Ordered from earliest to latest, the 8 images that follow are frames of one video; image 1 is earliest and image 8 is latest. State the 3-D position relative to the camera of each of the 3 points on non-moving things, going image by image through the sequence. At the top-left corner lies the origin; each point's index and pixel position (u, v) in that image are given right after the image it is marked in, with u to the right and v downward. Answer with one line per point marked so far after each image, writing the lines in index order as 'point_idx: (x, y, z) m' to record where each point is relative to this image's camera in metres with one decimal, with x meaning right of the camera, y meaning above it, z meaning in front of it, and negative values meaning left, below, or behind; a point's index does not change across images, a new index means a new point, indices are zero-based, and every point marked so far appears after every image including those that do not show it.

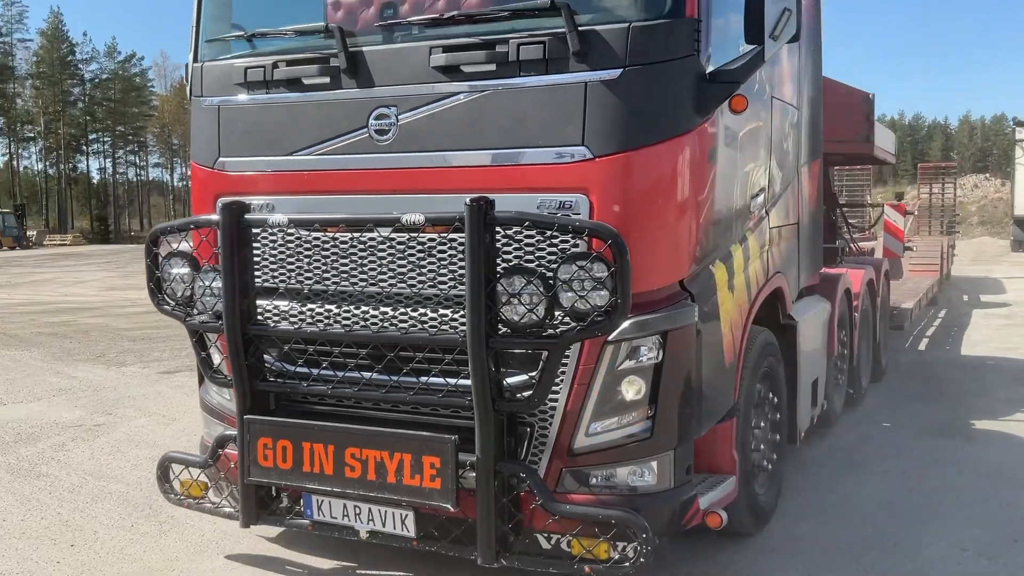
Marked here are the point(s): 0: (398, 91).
0: (-0.4, +0.8, +3.0) m
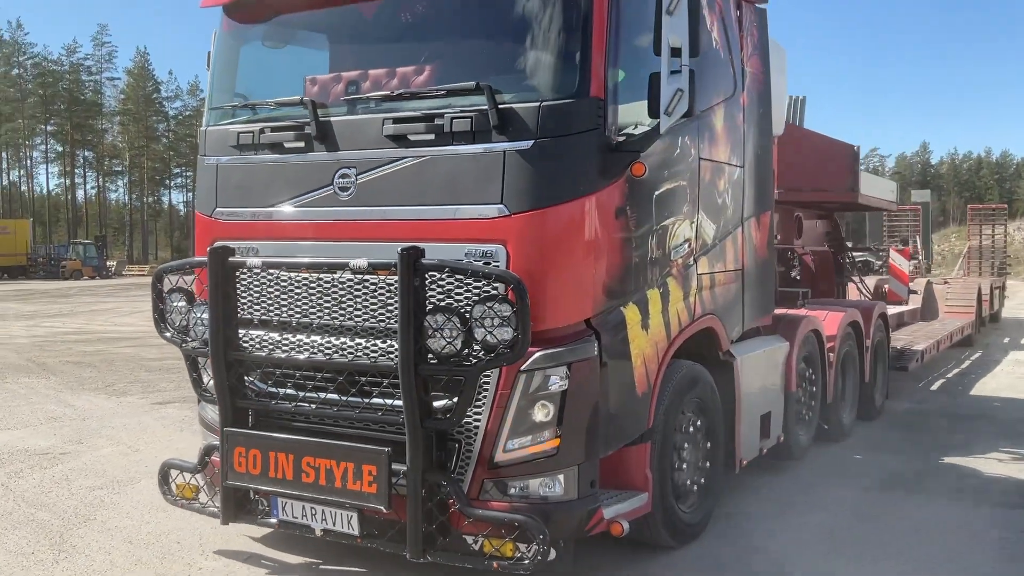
0: (-0.7, +0.6, +3.6) m
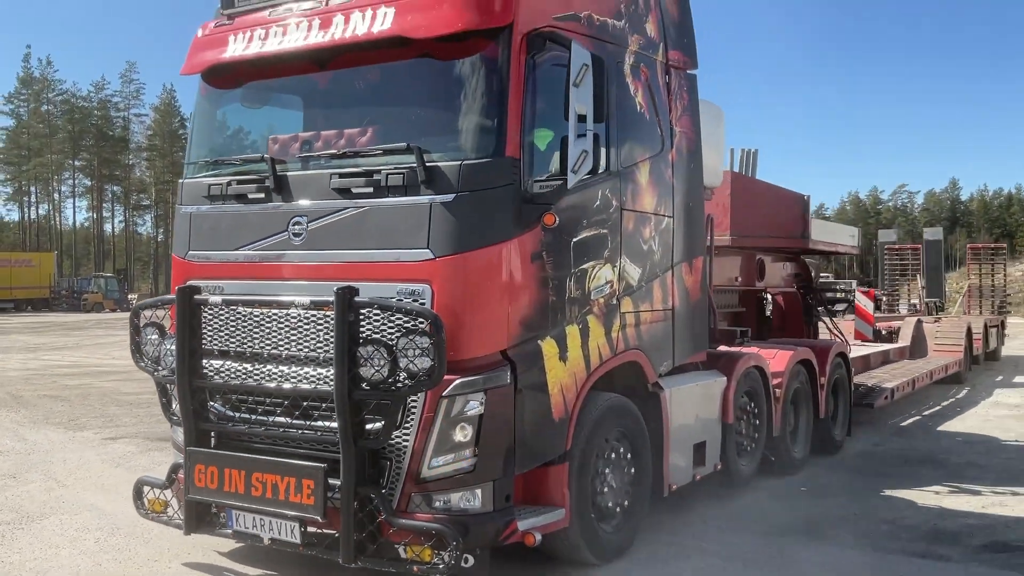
0: (-1.0, +0.4, +4.1) m
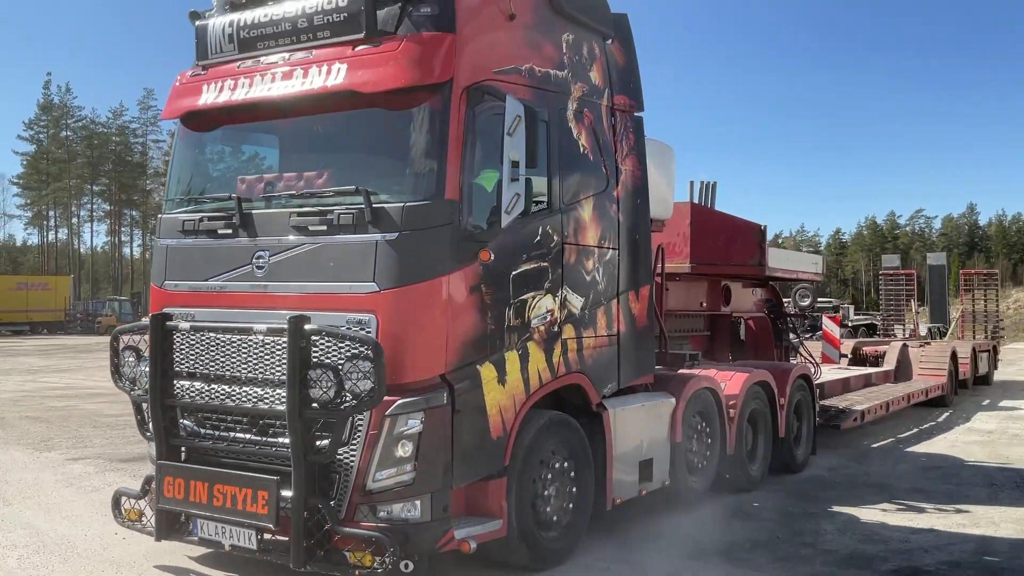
0: (-1.4, +0.3, +4.5) m
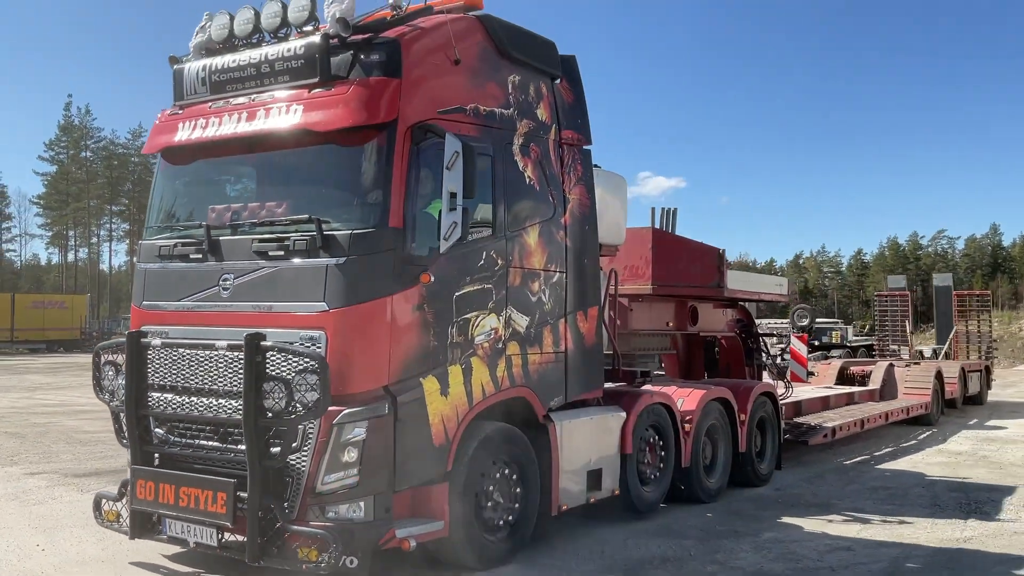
0: (-1.7, +0.1, +5.0) m
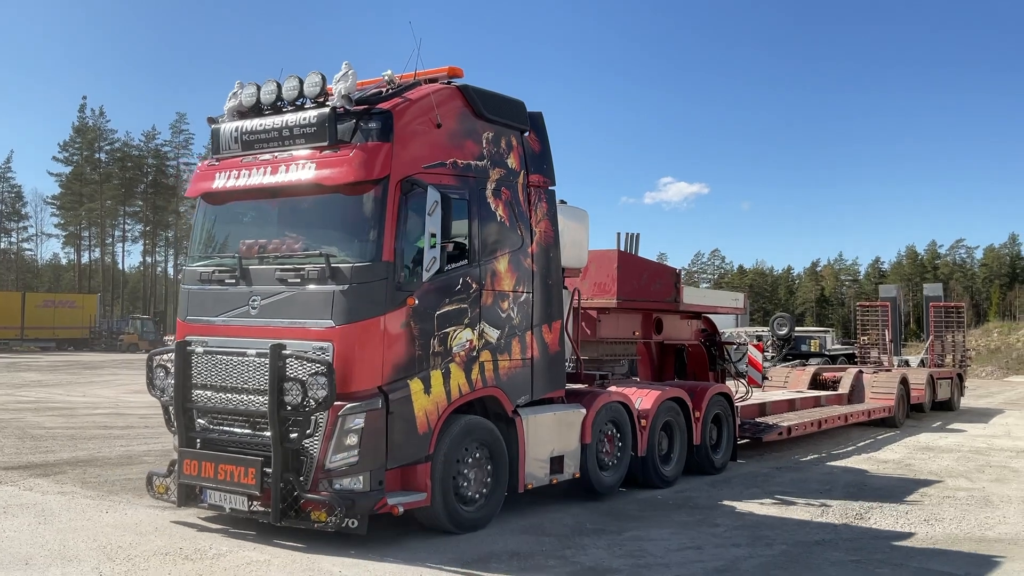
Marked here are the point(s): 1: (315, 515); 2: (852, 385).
0: (-2.0, 0.0, +6.3) m
1: (-1.4, -1.6, +5.8) m
2: (+6.7, -1.9, +15.8) m
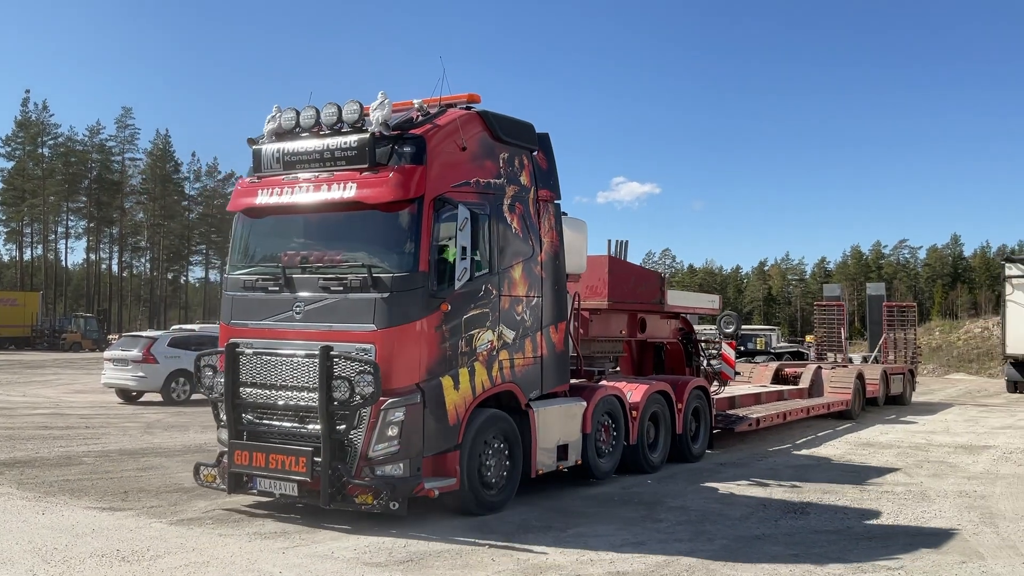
0: (-1.8, -0.1, +6.9) m
1: (-1.2, -1.7, +6.5) m
2: (+6.3, -1.9, +16.9) m
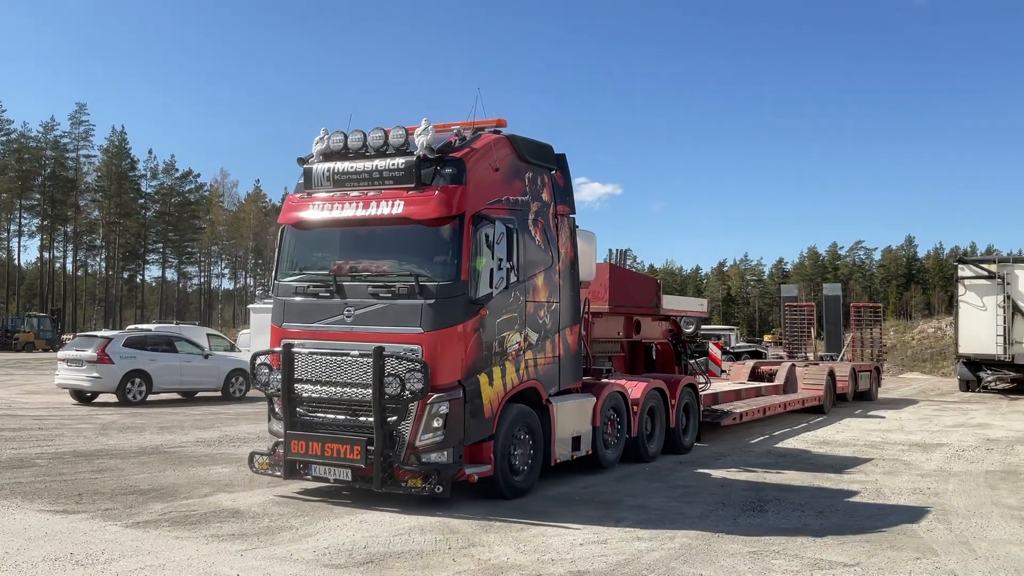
0: (-1.5, -0.1, +7.7) m
1: (-0.9, -1.8, +7.3) m
2: (+6.2, -2.0, +18.0) m
